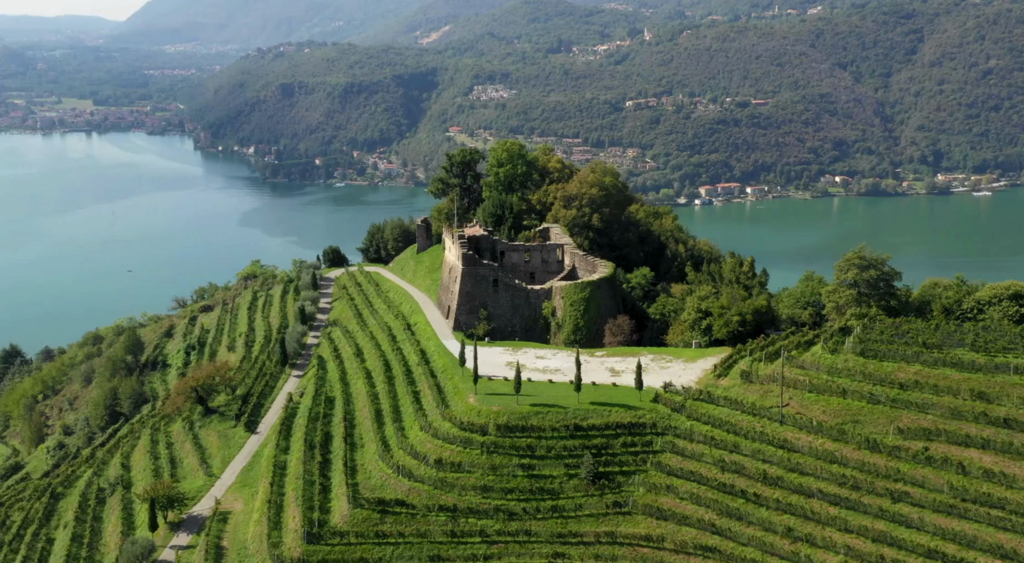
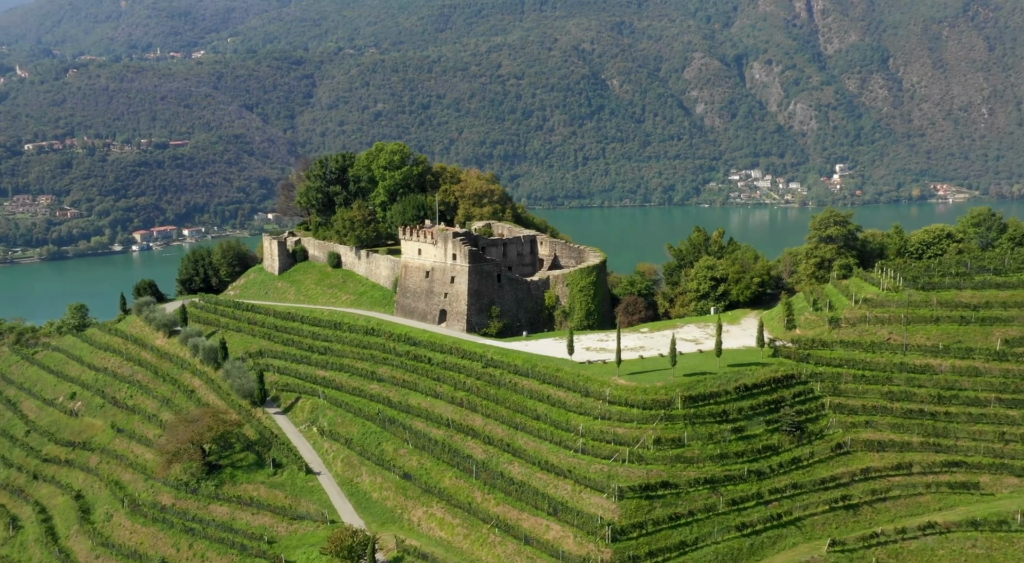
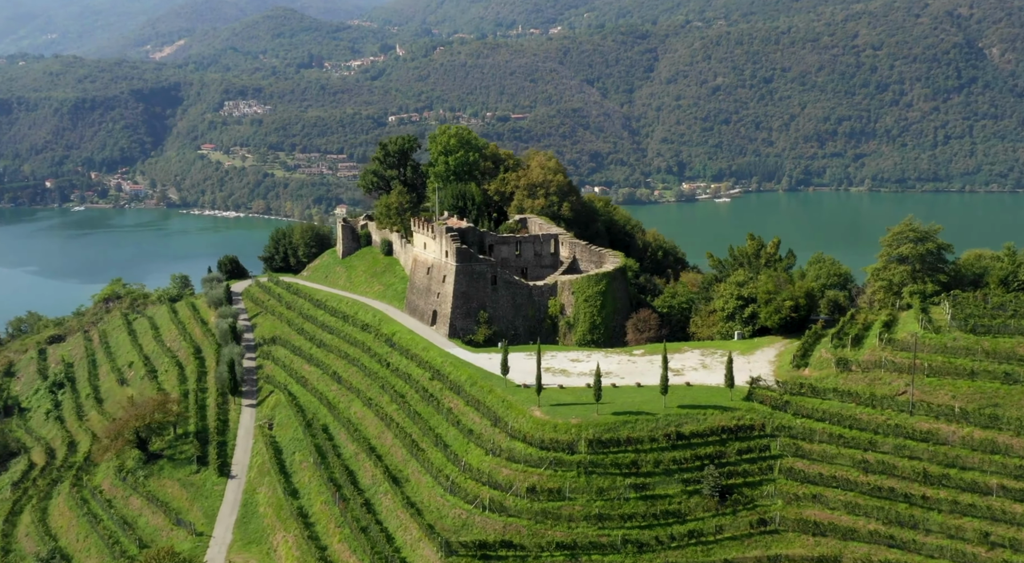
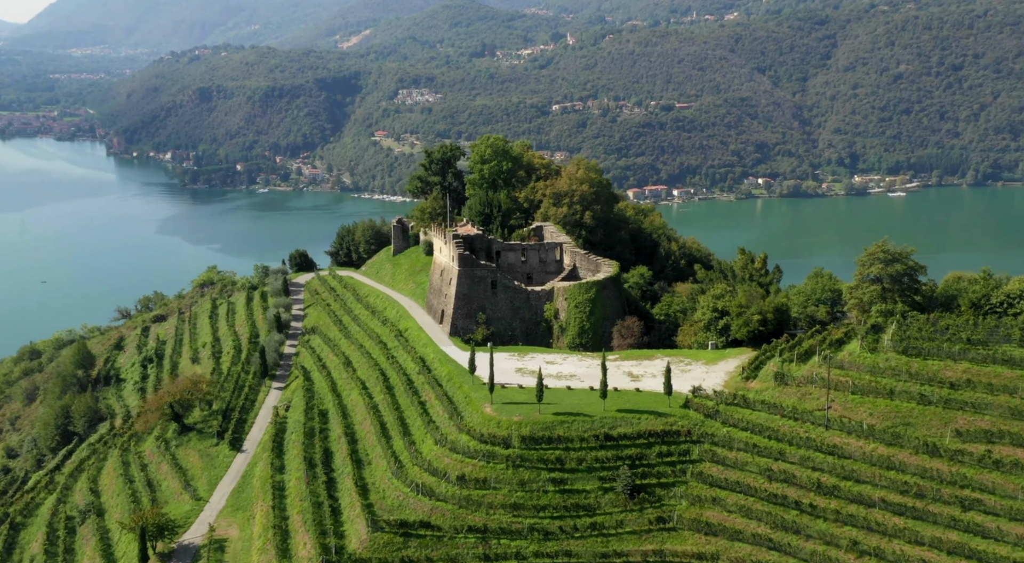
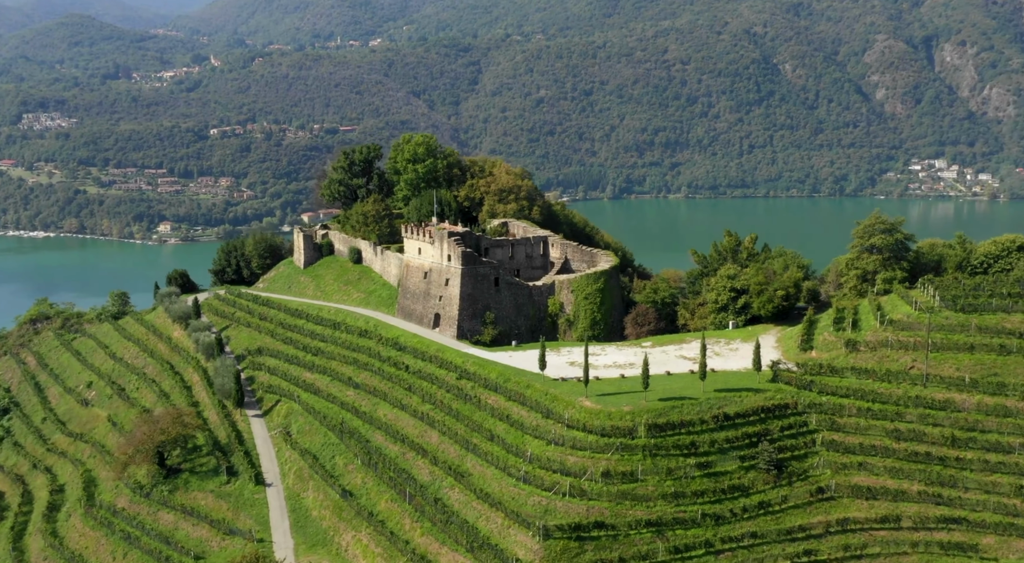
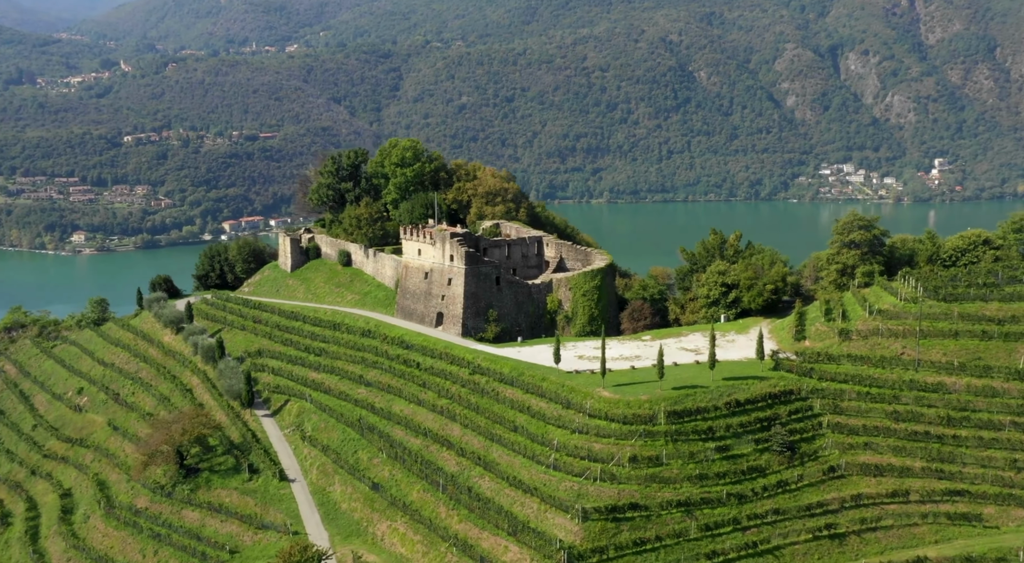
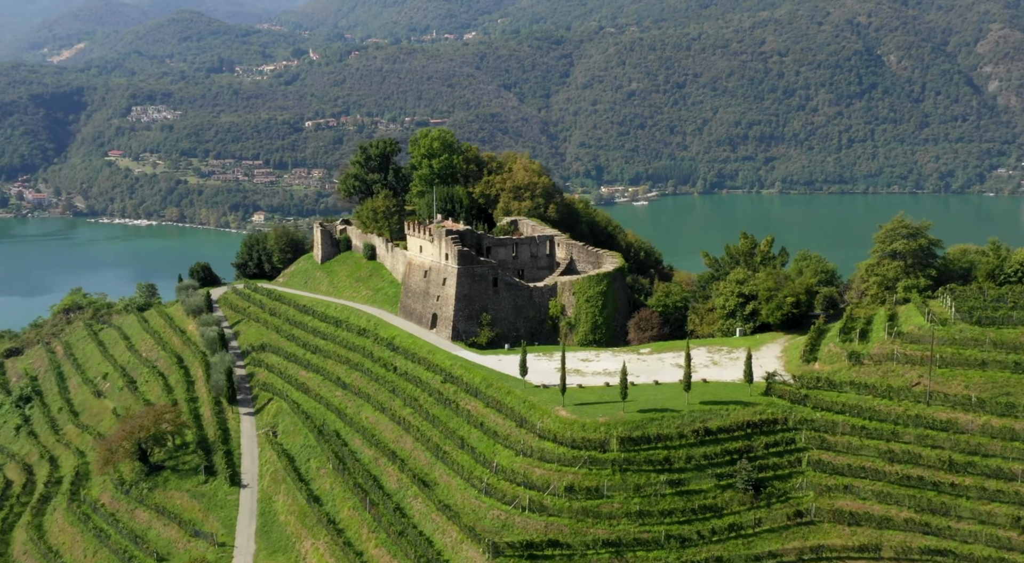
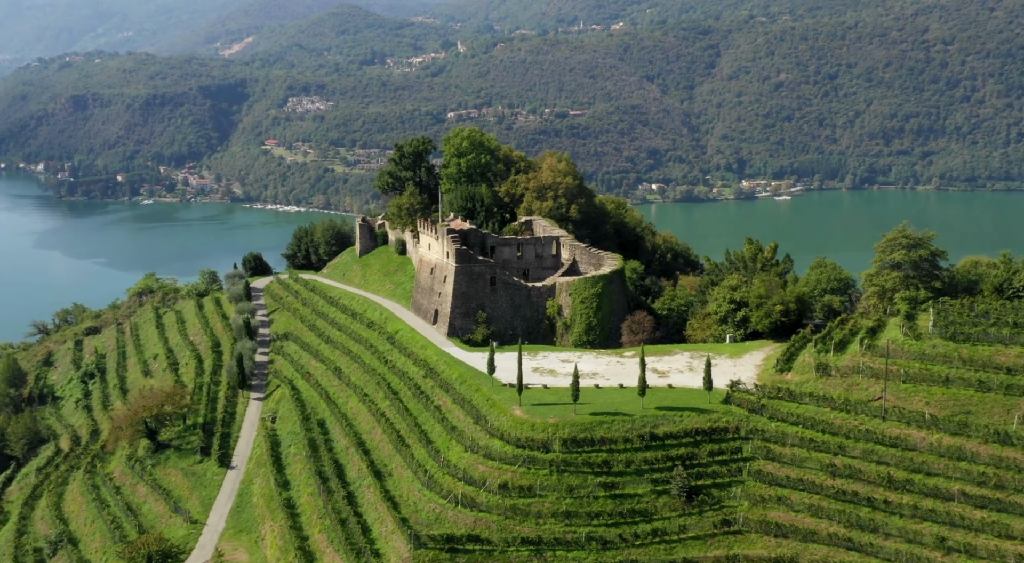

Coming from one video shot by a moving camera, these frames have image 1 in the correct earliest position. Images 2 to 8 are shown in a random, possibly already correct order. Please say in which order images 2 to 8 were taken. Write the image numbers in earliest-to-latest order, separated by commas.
4, 8, 3, 7, 5, 6, 2
